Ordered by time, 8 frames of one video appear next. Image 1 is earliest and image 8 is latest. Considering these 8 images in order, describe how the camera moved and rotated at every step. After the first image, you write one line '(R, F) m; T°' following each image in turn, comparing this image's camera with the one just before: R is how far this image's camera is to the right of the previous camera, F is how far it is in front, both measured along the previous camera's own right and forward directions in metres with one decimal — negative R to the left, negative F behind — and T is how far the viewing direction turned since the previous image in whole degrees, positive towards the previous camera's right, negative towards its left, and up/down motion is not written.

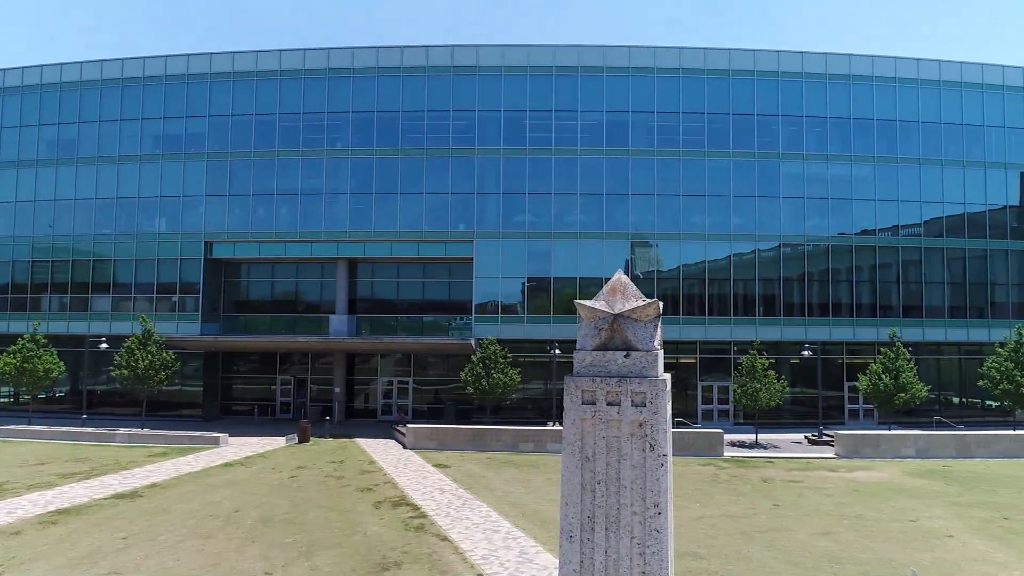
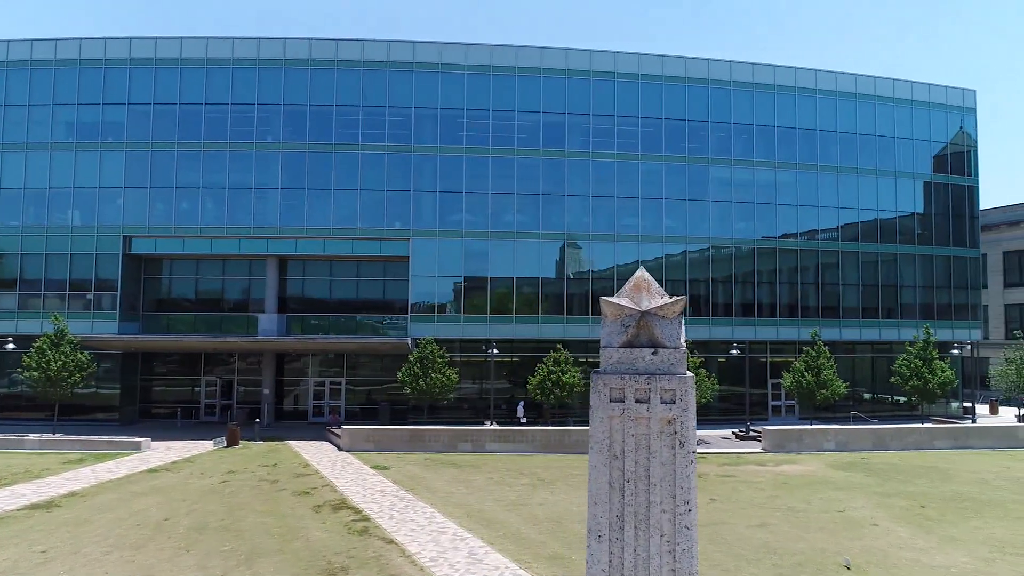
(-0.5, +0.1) m; +6°
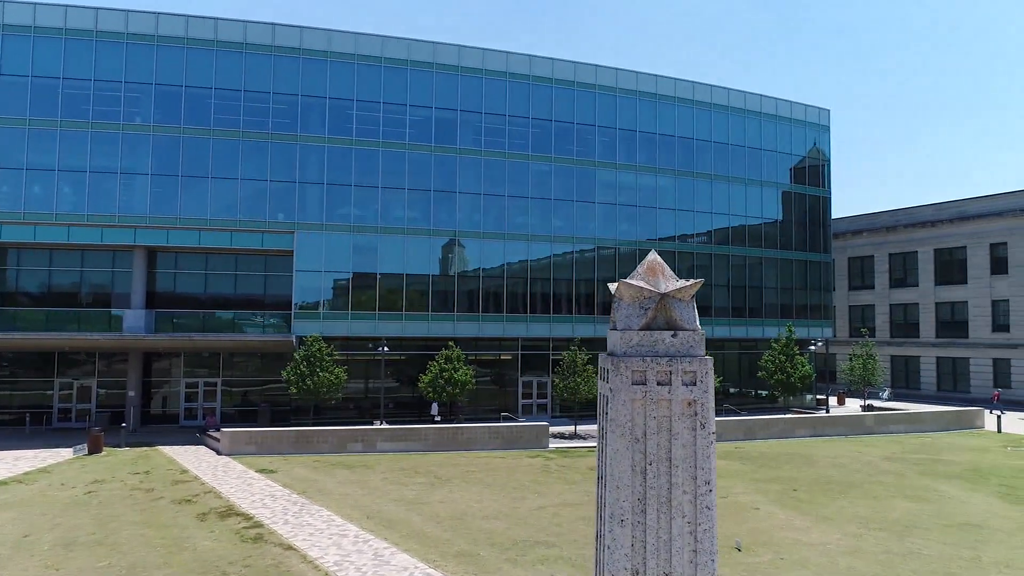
(-0.7, +0.2) m; +10°
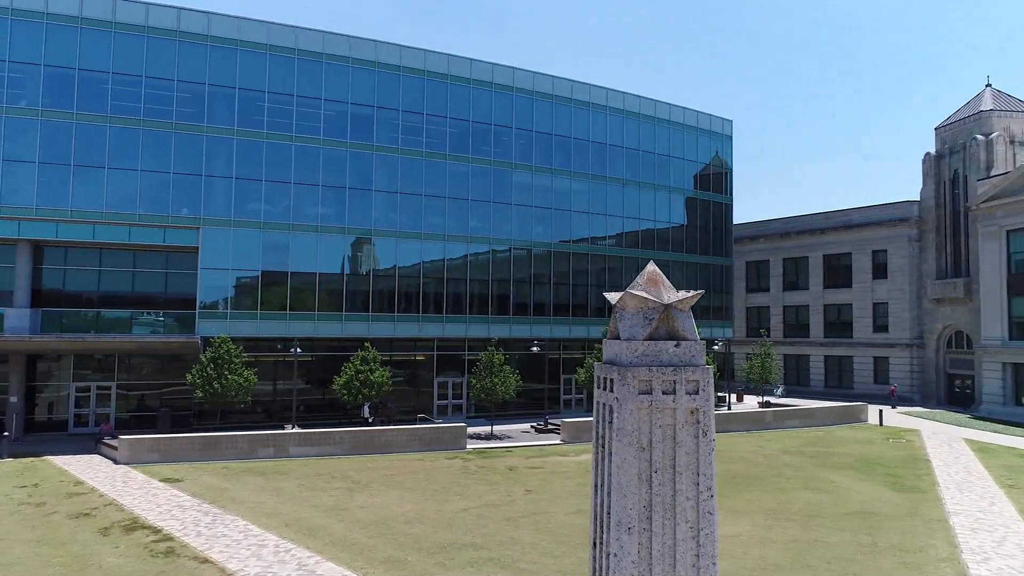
(-0.5, +0.1) m; +8°
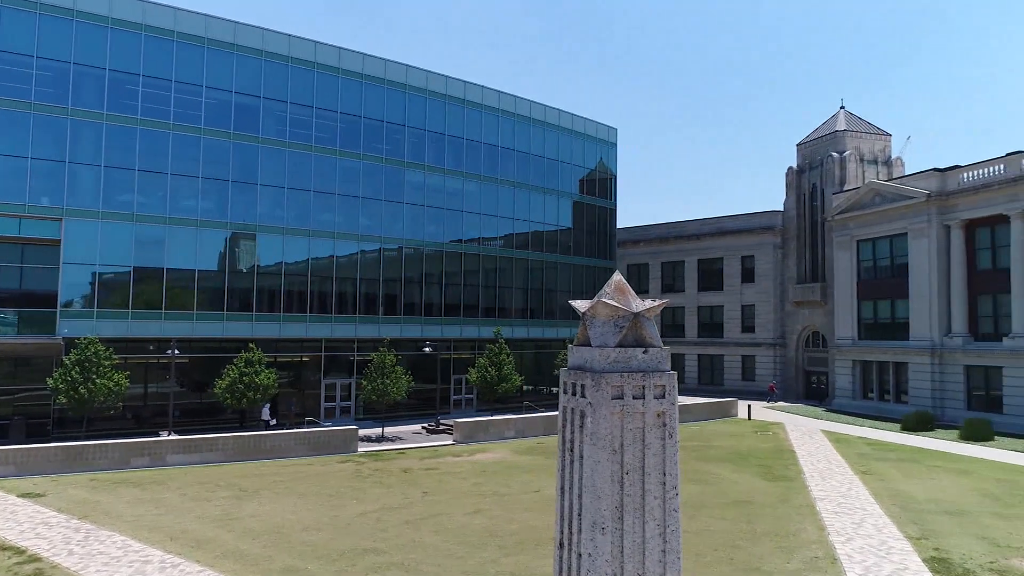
(-0.5, 0.0) m; +9°
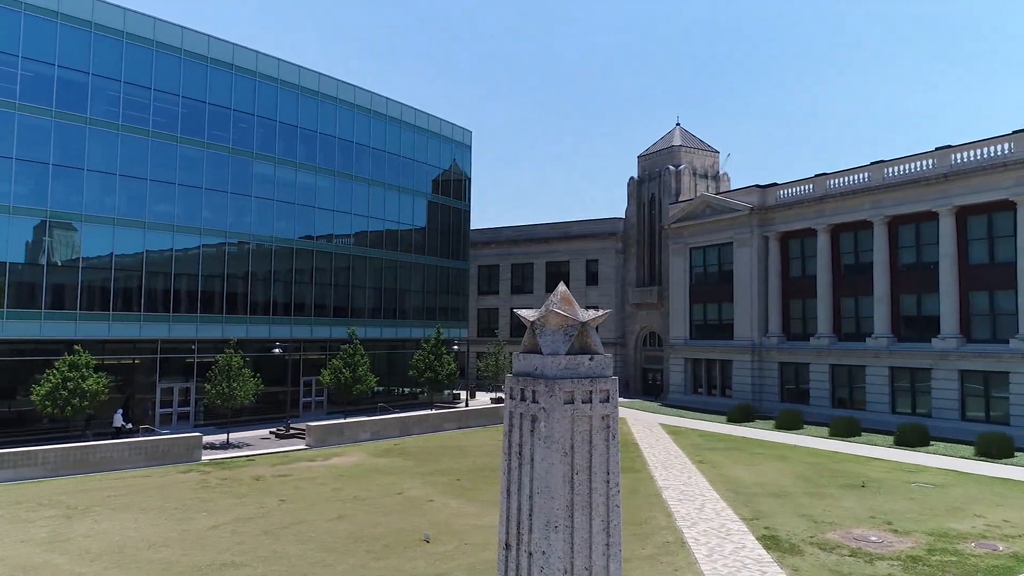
(-0.6, -0.1) m; +12°
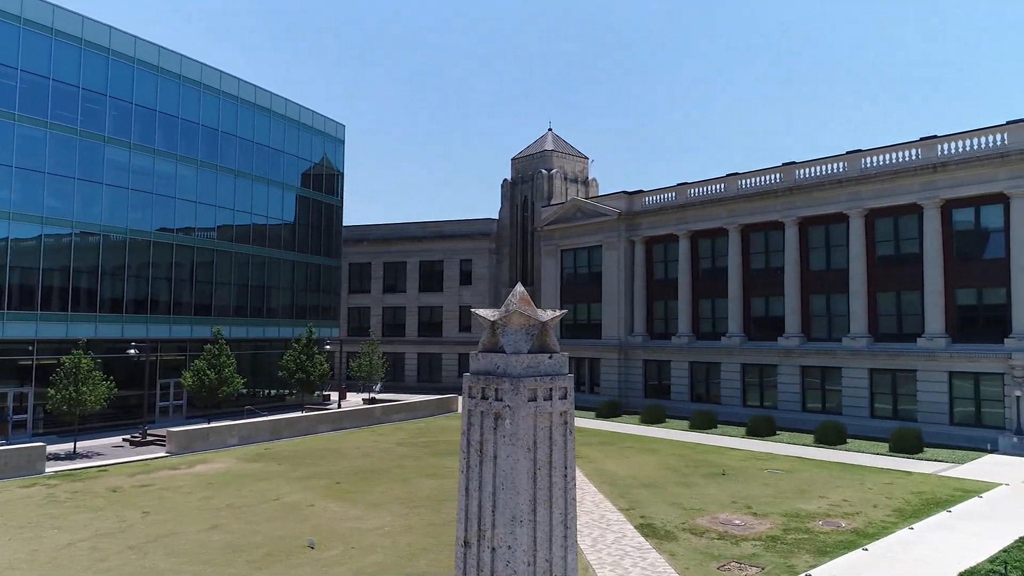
(-0.5, 0.0) m; +11°
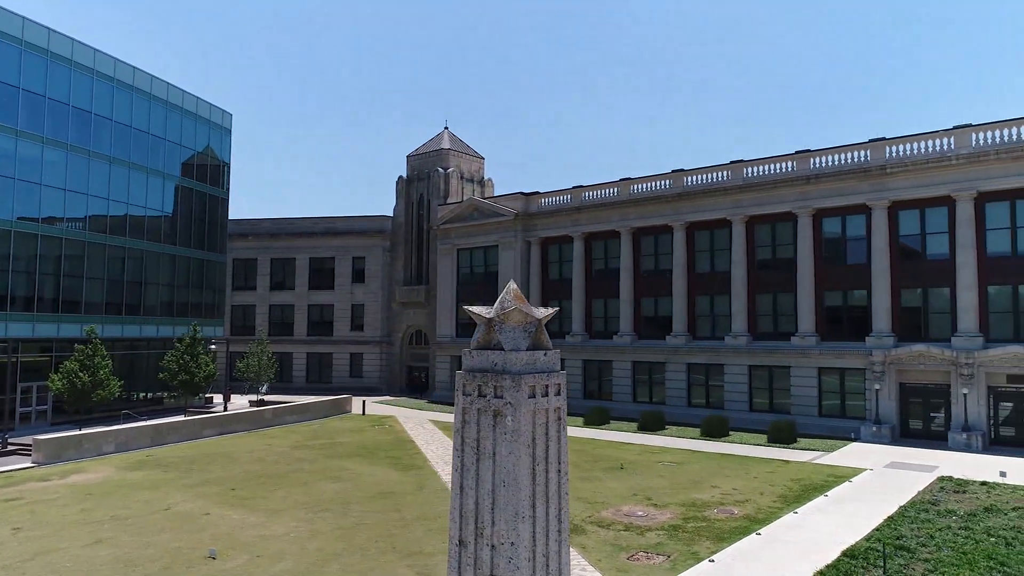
(-0.6, 0.0) m; +9°
